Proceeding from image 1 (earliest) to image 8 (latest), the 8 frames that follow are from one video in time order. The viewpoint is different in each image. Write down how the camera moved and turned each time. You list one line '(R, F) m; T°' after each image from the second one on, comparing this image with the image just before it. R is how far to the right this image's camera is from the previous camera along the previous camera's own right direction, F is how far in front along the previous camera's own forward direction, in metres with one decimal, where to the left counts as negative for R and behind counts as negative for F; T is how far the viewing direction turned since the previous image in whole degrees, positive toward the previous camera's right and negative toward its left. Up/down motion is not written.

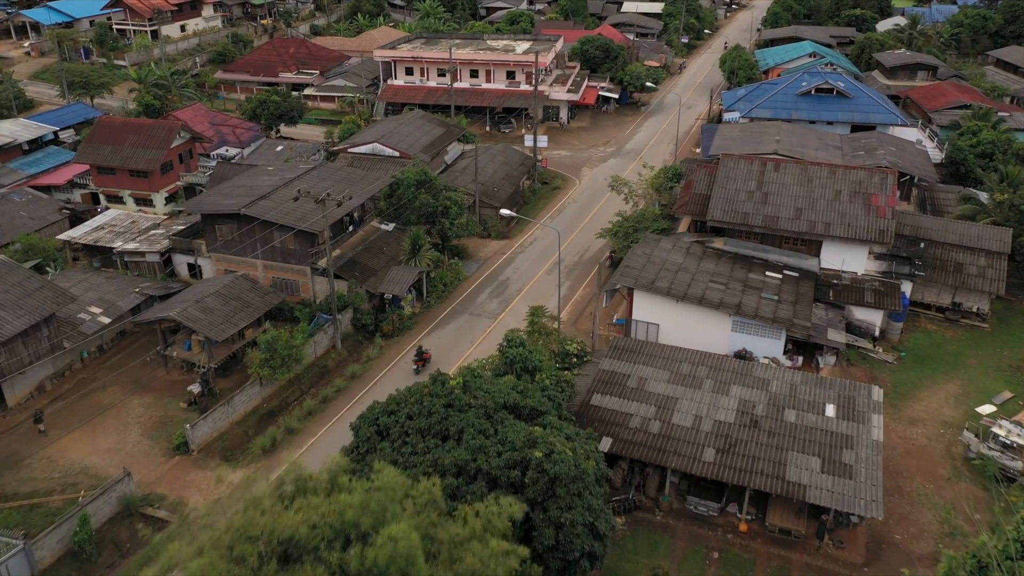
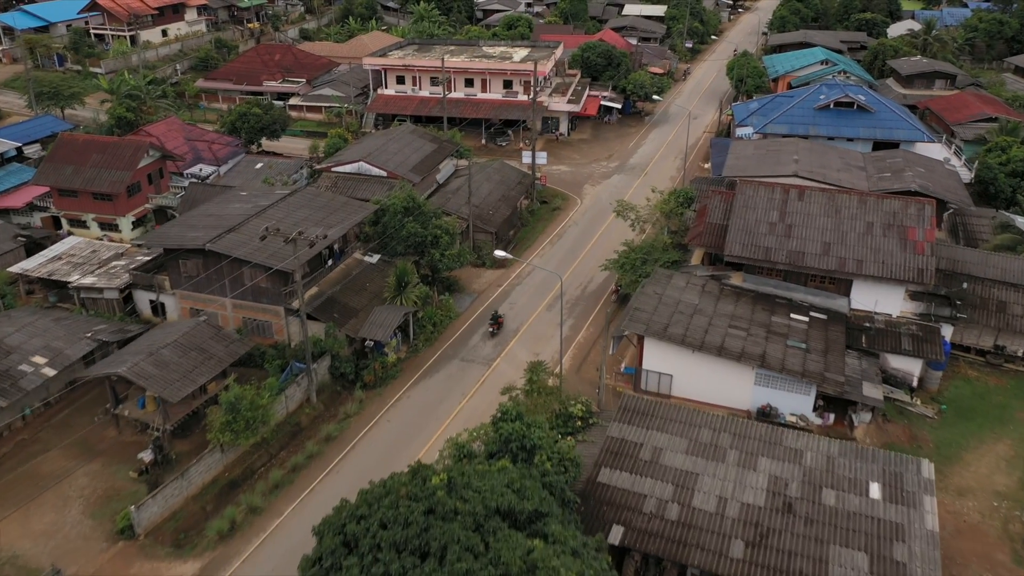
(+0.1, +2.8) m; 0°
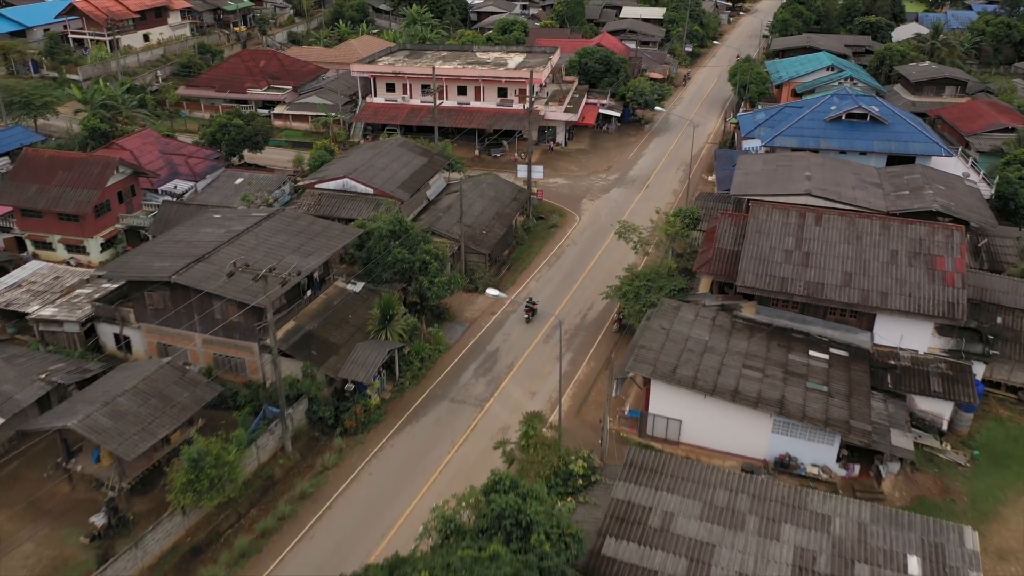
(+0.1, +2.0) m; 0°
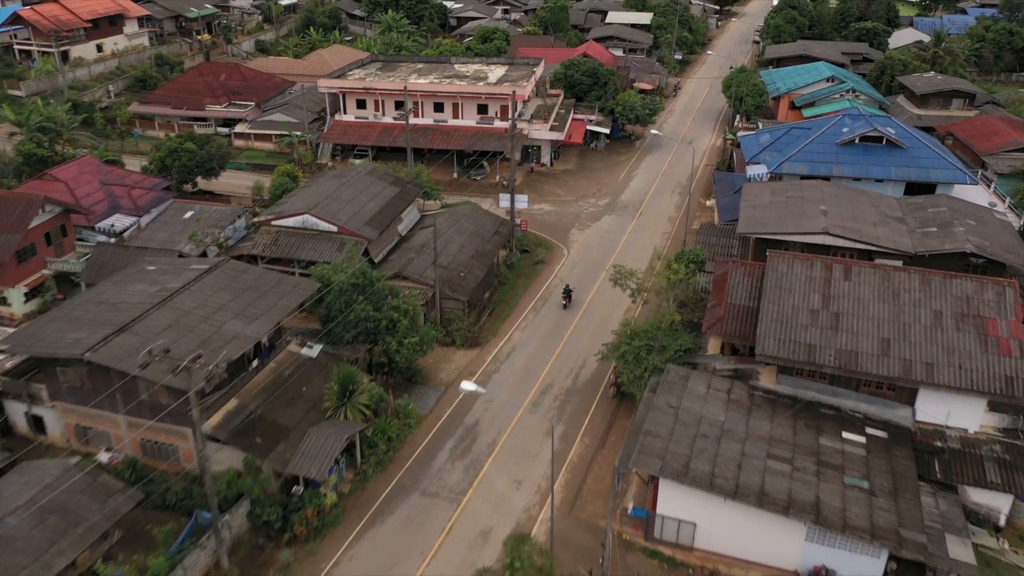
(+0.1, +3.5) m; +1°
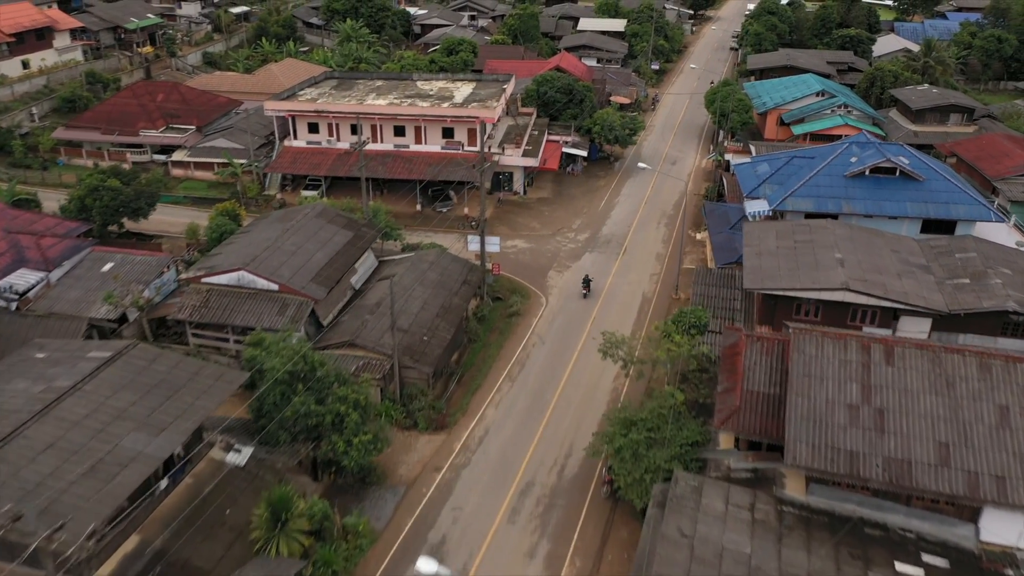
(0.0, +4.0) m; +2°
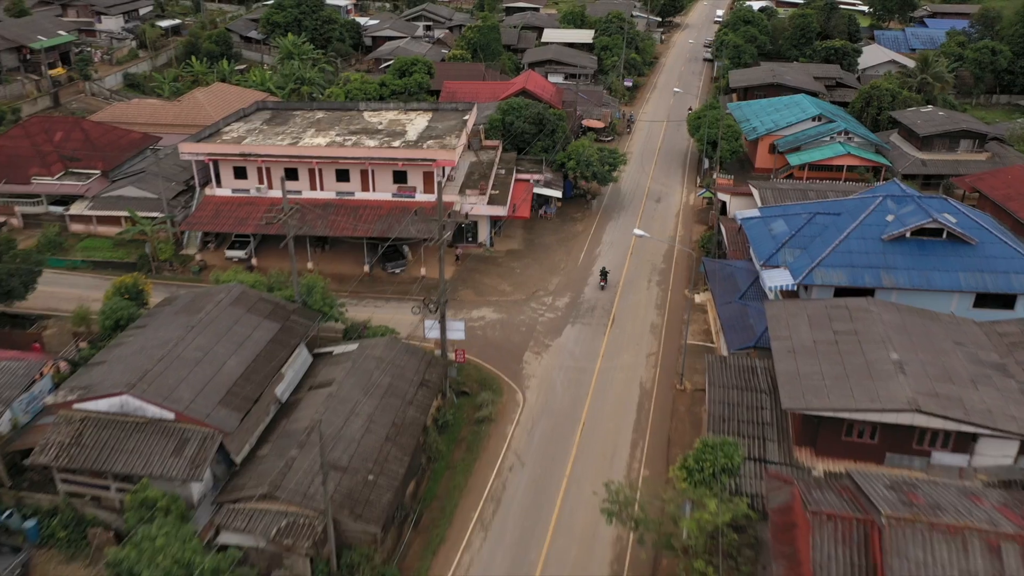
(-0.1, +5.7) m; +3°
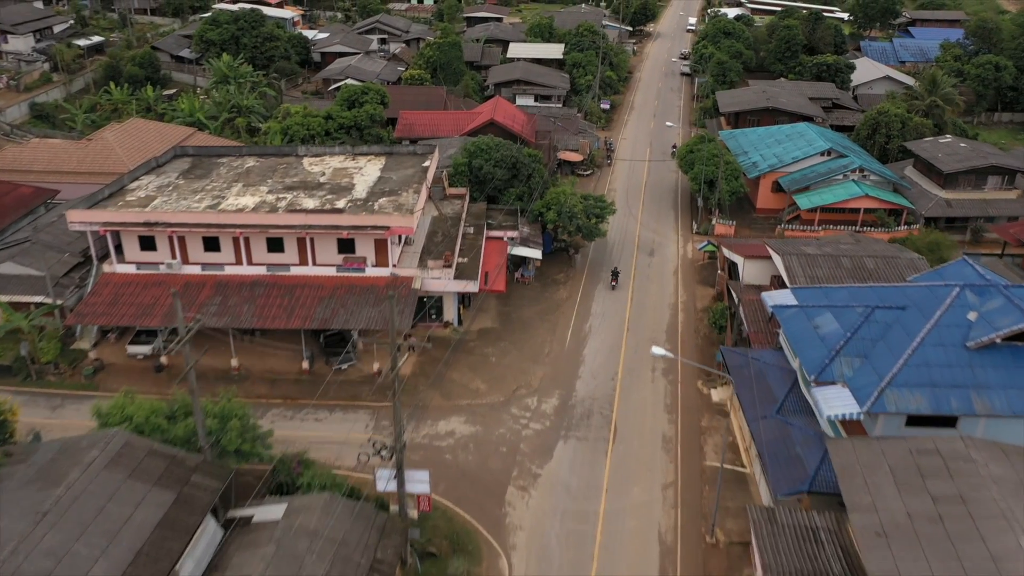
(-0.3, +5.9) m; +2°
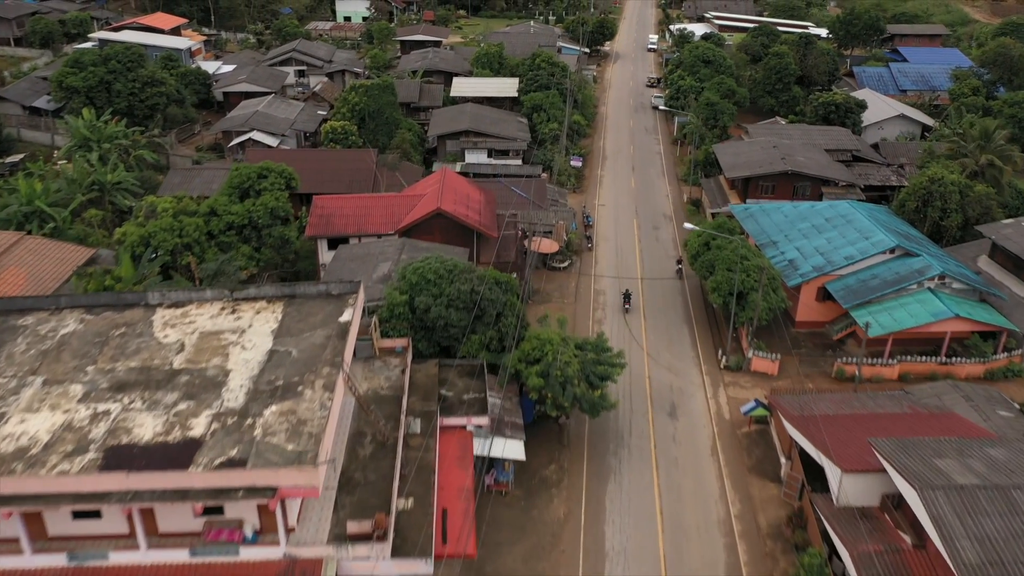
(-0.5, +10.7) m; +4°
